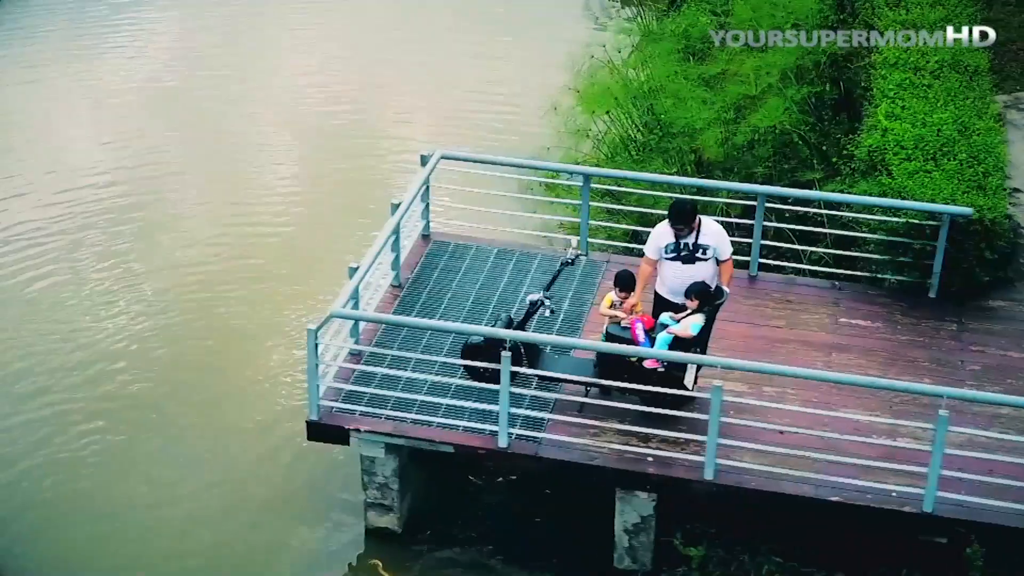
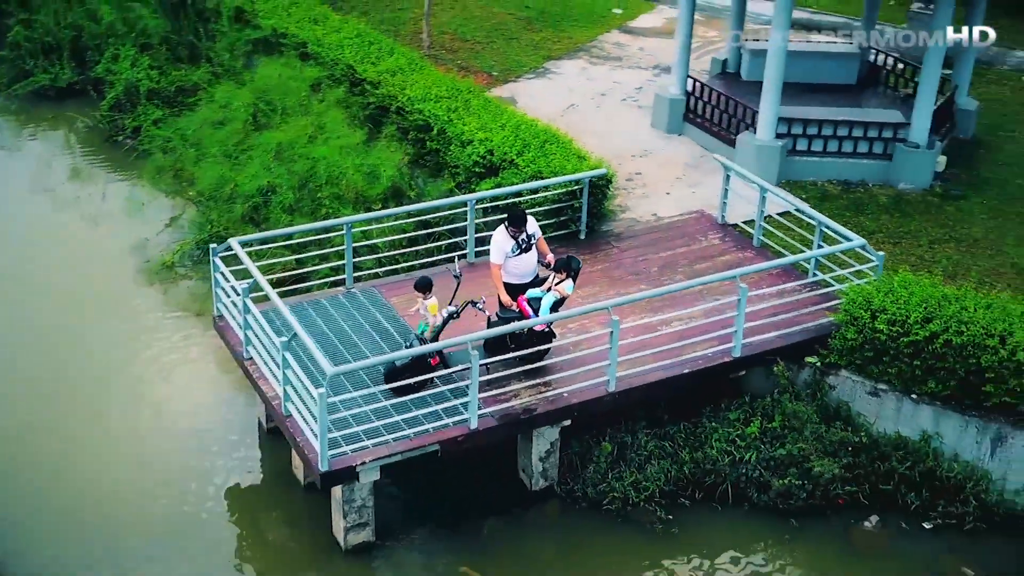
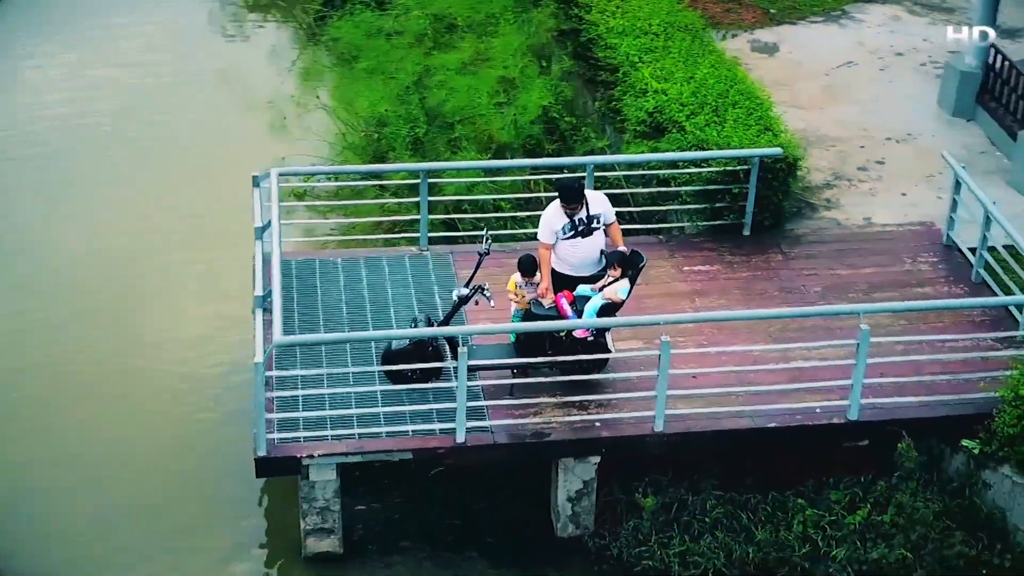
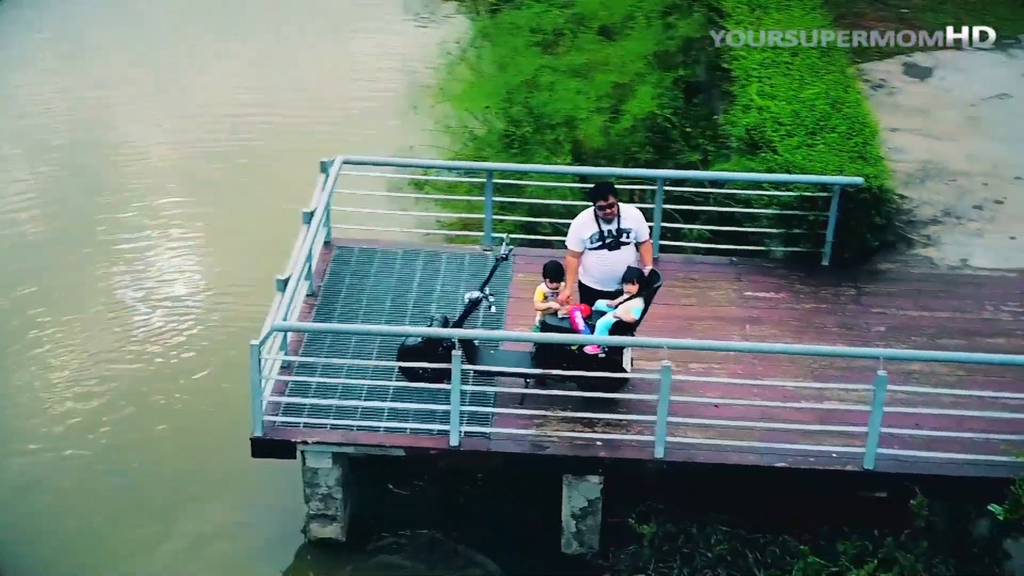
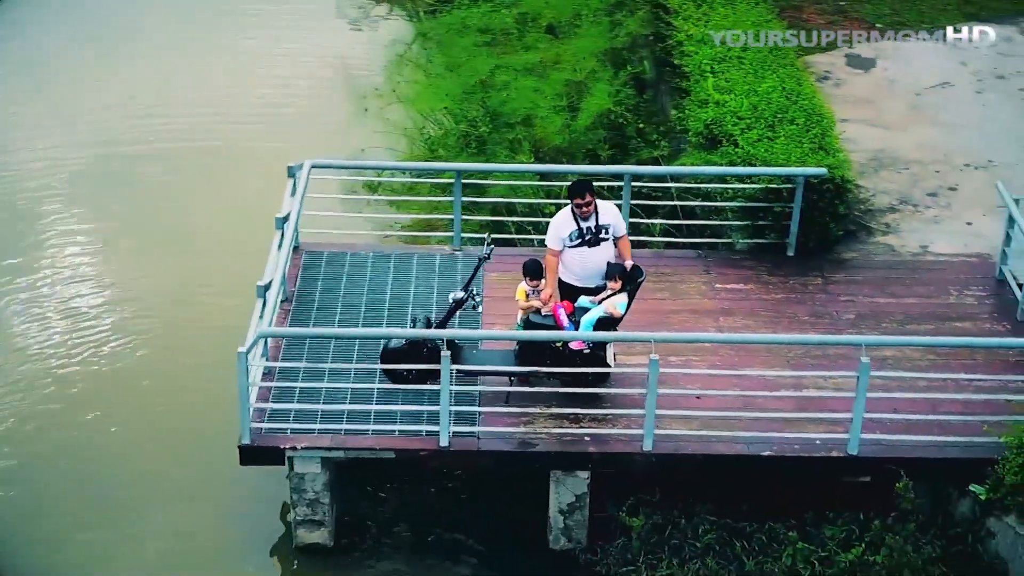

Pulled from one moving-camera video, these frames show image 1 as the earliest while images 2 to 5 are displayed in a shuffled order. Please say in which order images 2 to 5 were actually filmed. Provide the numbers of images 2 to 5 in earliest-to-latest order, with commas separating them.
4, 5, 3, 2
